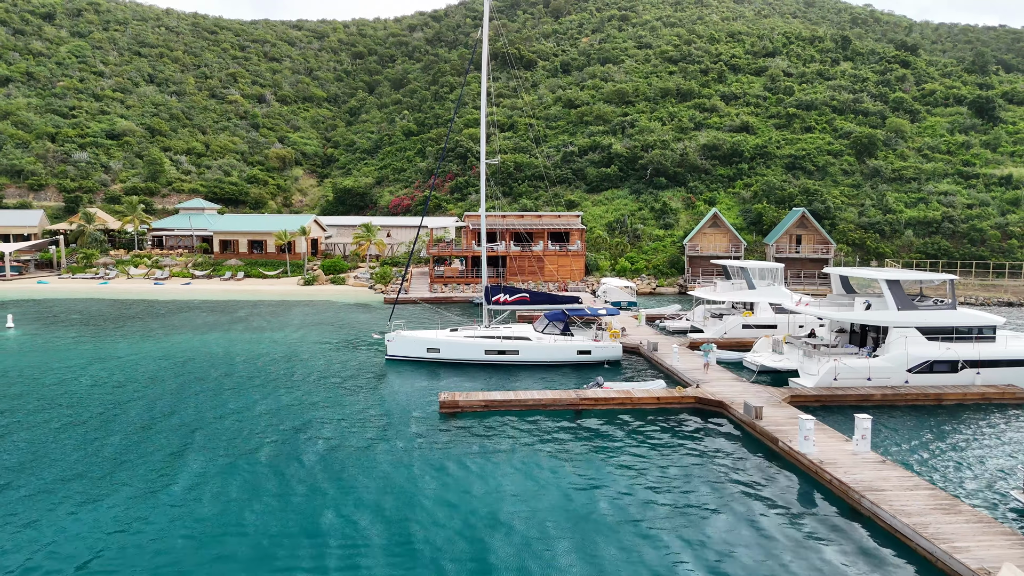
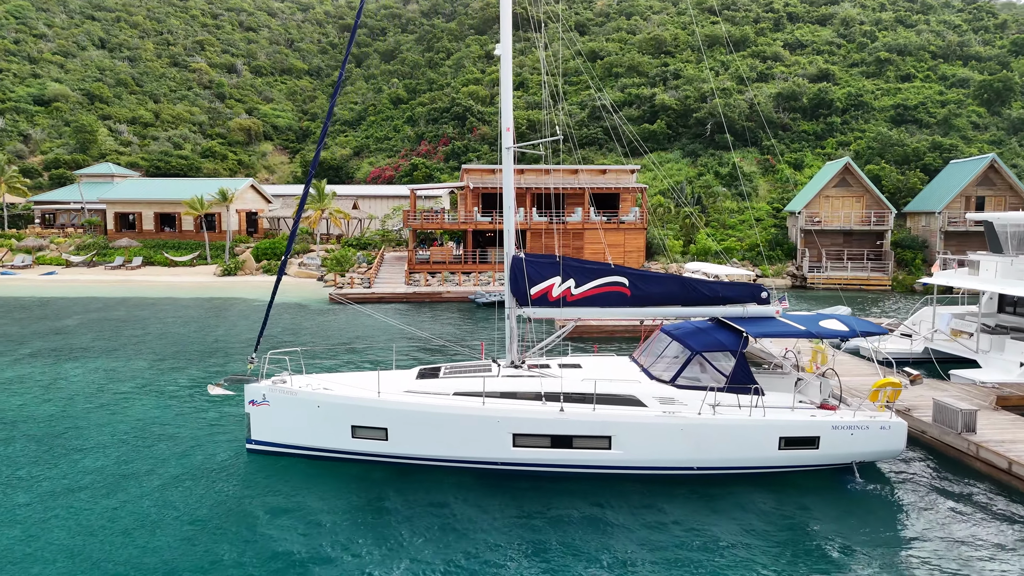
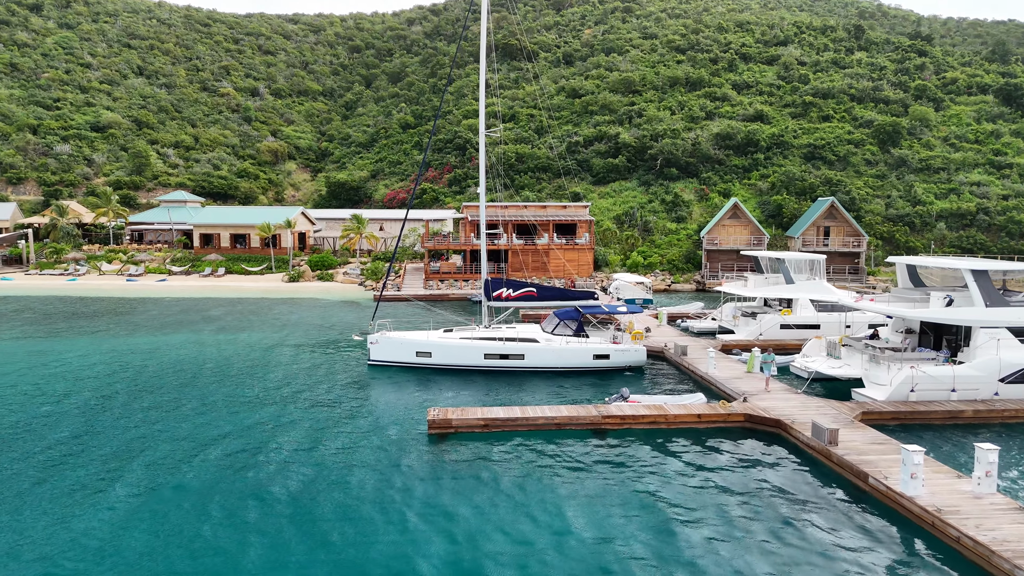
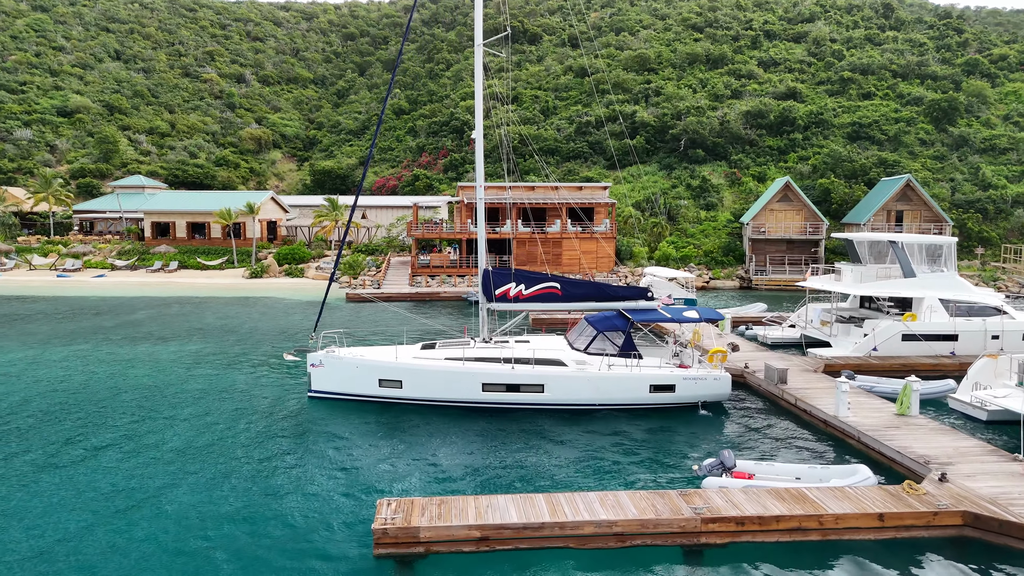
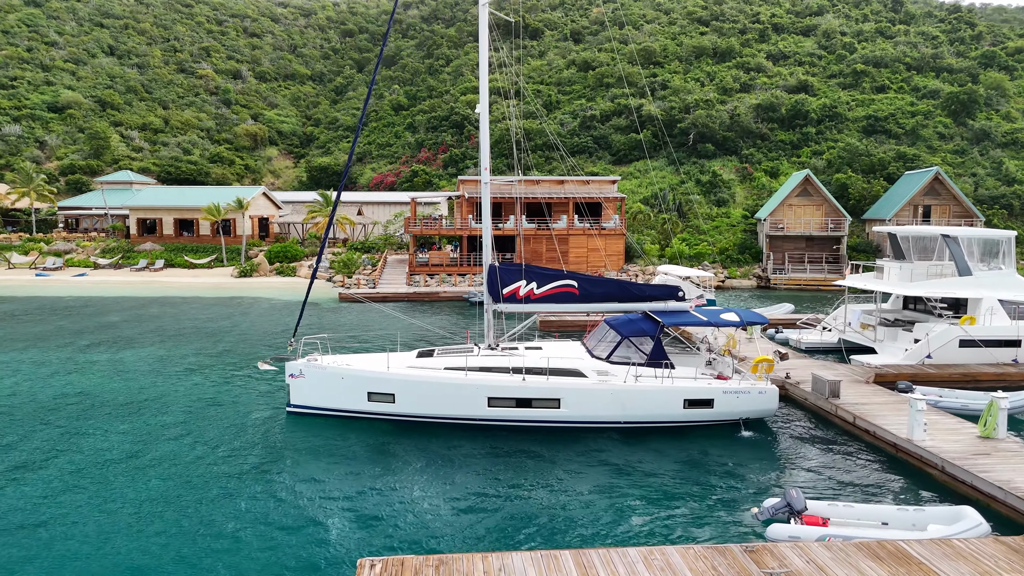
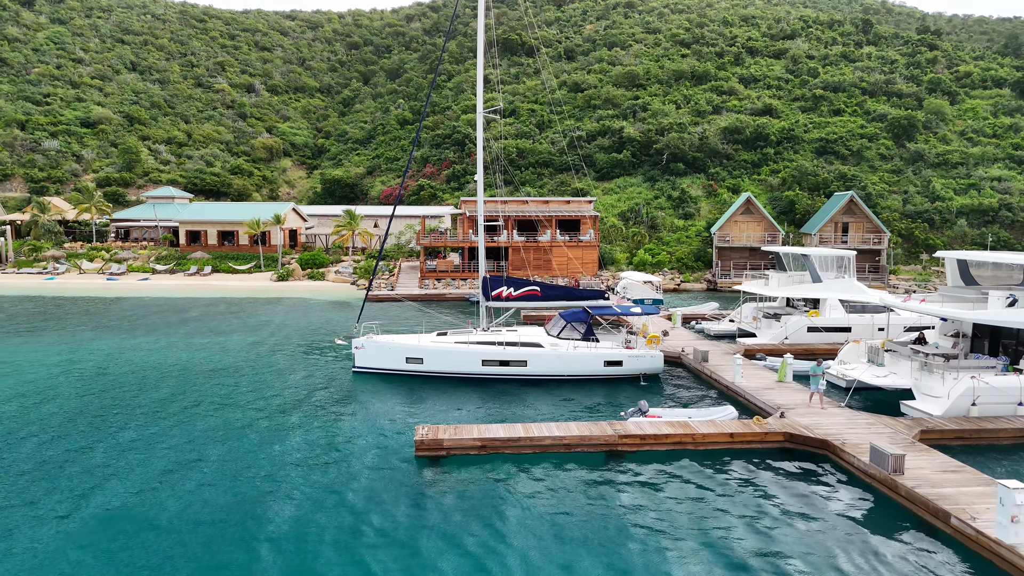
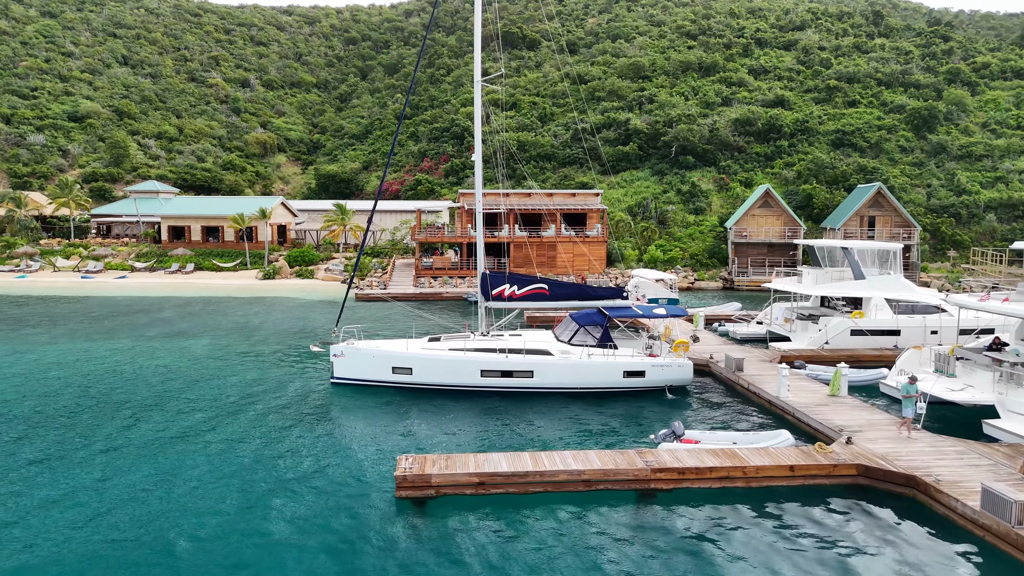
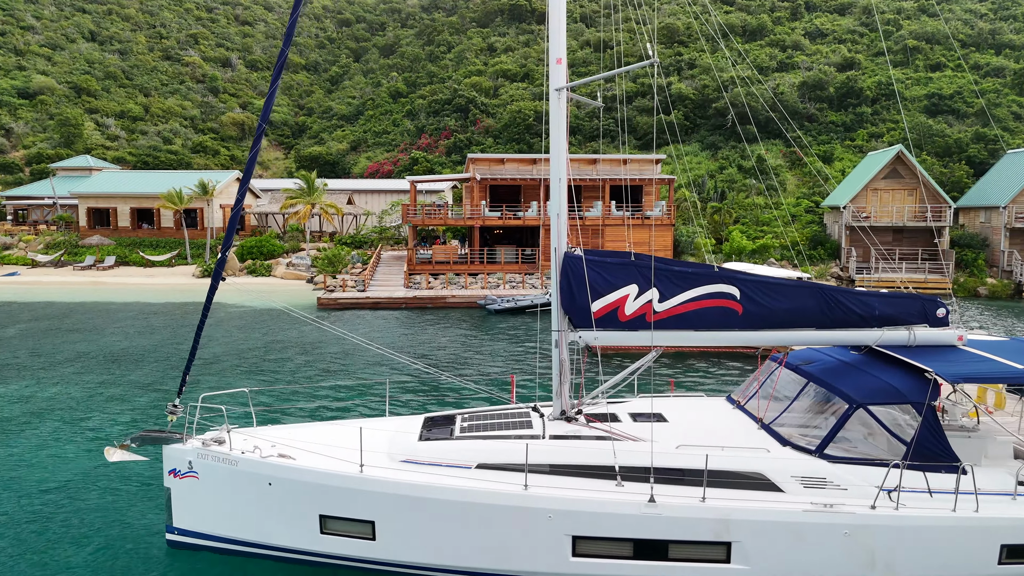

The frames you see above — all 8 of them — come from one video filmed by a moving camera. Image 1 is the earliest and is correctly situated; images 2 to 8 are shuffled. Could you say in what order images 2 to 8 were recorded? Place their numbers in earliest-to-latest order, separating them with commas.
3, 6, 7, 4, 5, 2, 8
